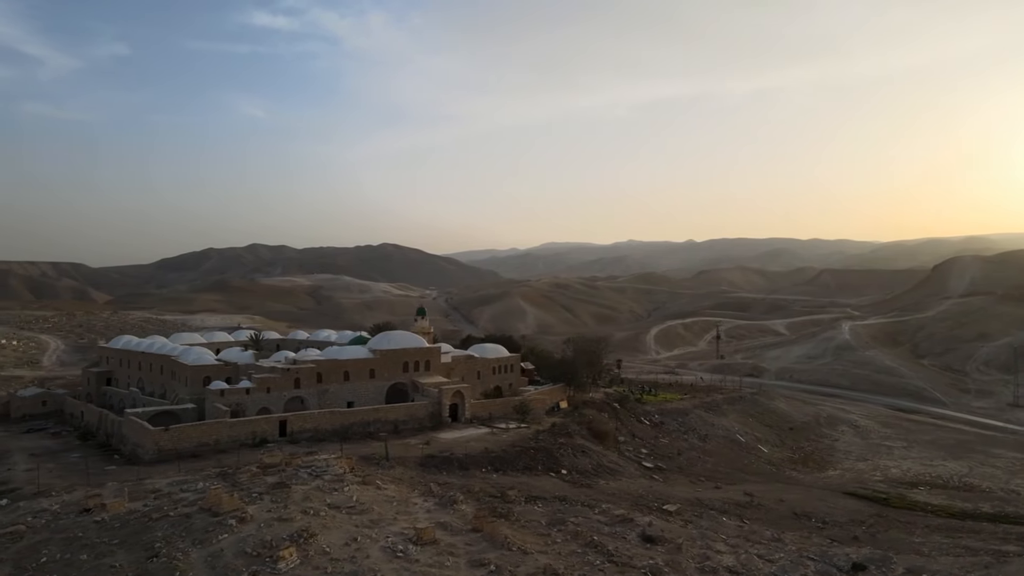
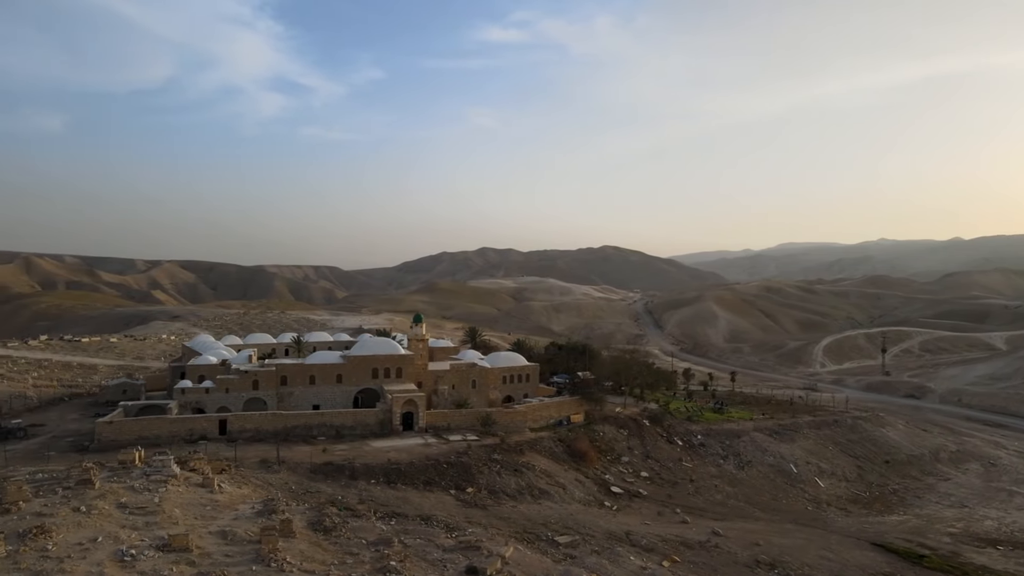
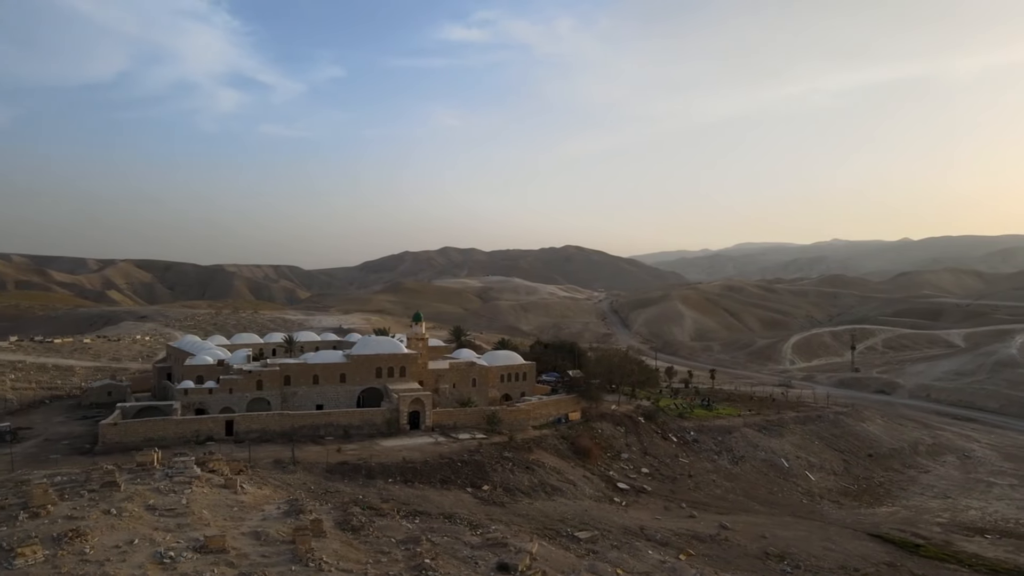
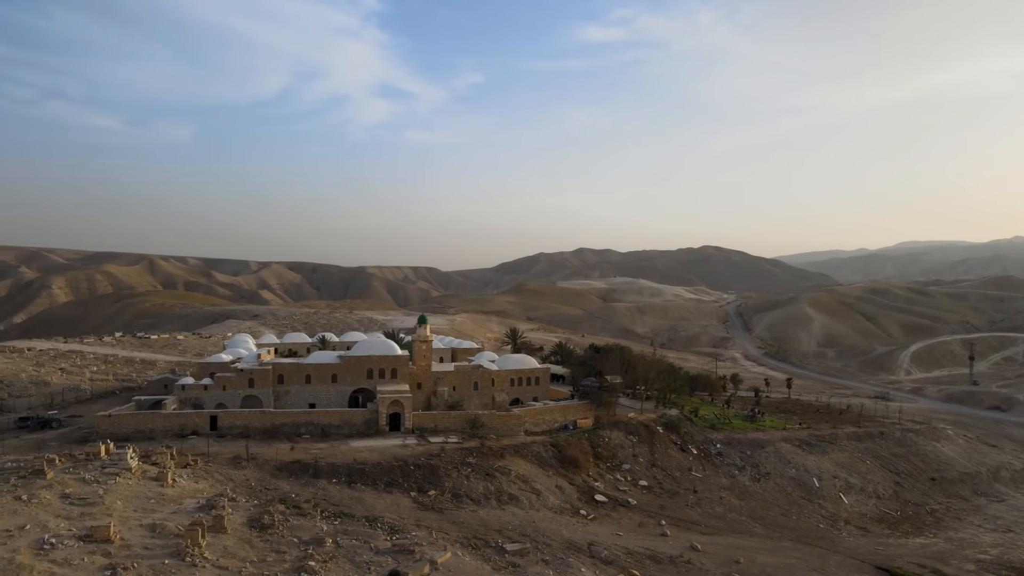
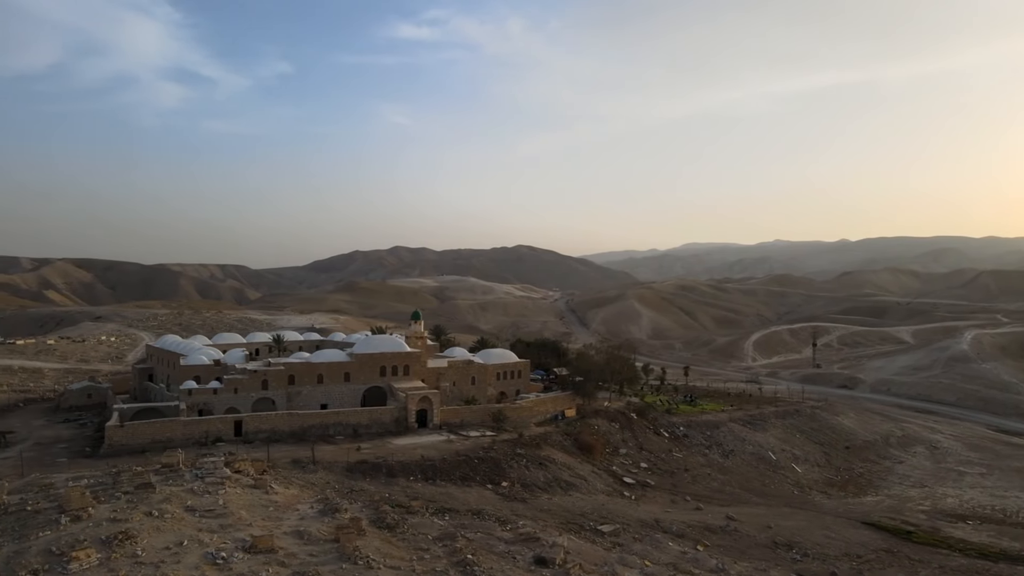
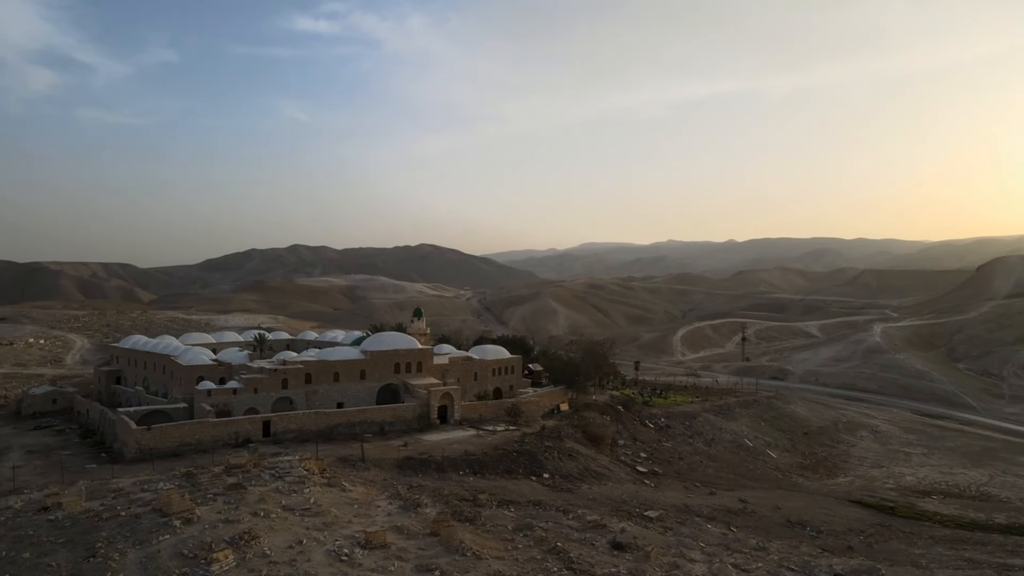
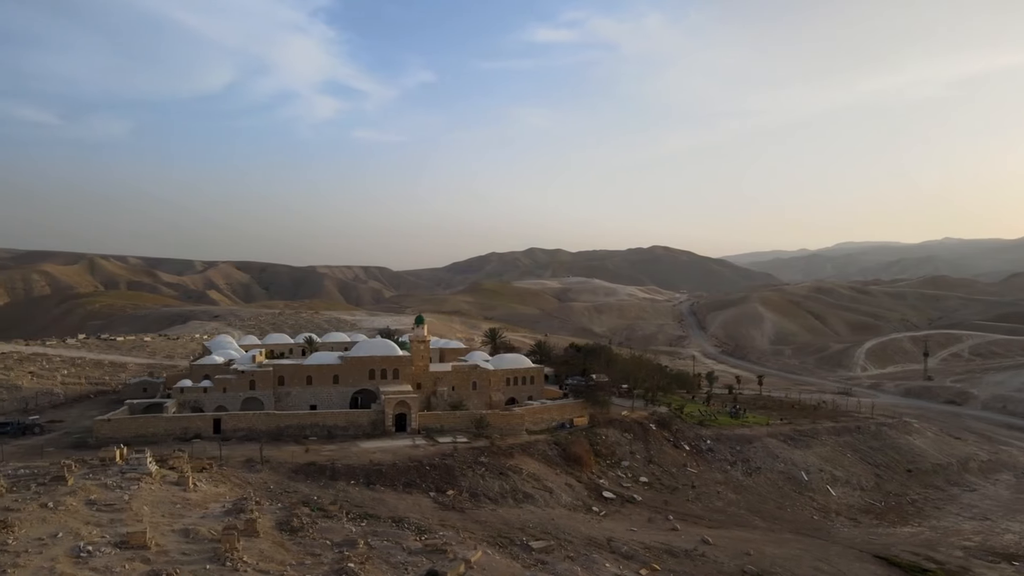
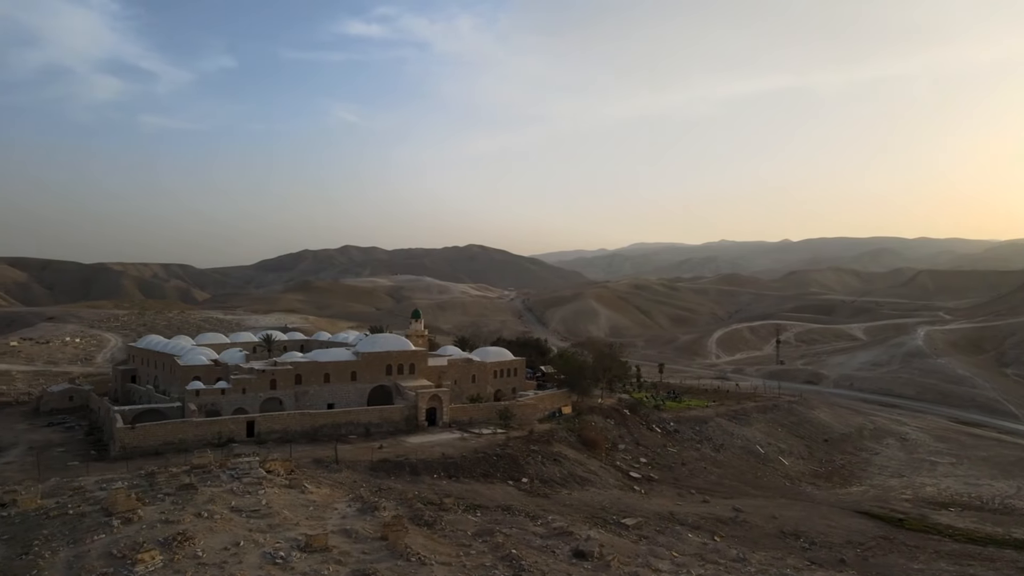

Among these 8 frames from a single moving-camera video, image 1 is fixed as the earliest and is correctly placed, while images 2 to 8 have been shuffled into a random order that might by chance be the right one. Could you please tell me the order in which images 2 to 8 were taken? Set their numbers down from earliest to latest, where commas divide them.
6, 8, 5, 3, 2, 7, 4
